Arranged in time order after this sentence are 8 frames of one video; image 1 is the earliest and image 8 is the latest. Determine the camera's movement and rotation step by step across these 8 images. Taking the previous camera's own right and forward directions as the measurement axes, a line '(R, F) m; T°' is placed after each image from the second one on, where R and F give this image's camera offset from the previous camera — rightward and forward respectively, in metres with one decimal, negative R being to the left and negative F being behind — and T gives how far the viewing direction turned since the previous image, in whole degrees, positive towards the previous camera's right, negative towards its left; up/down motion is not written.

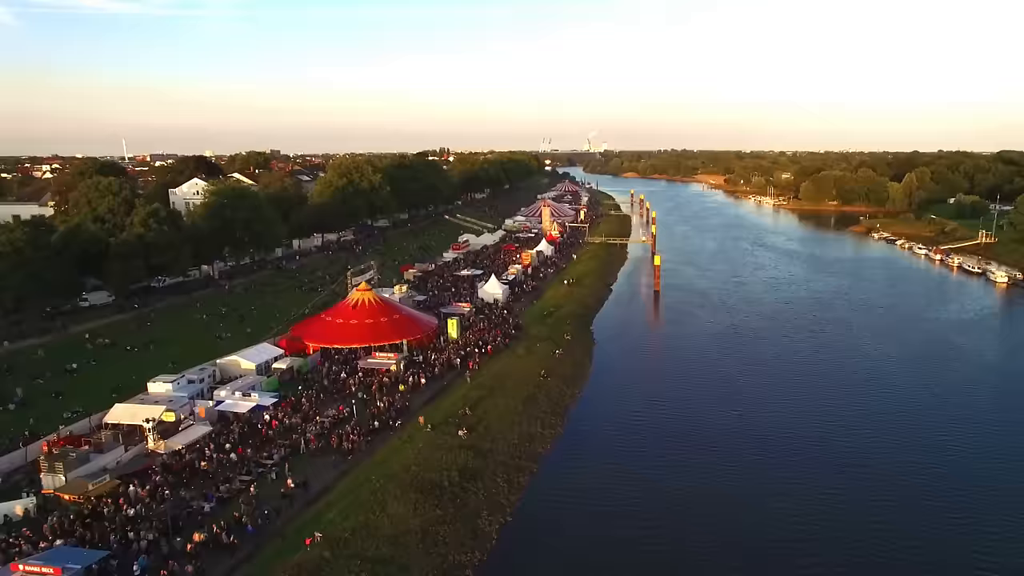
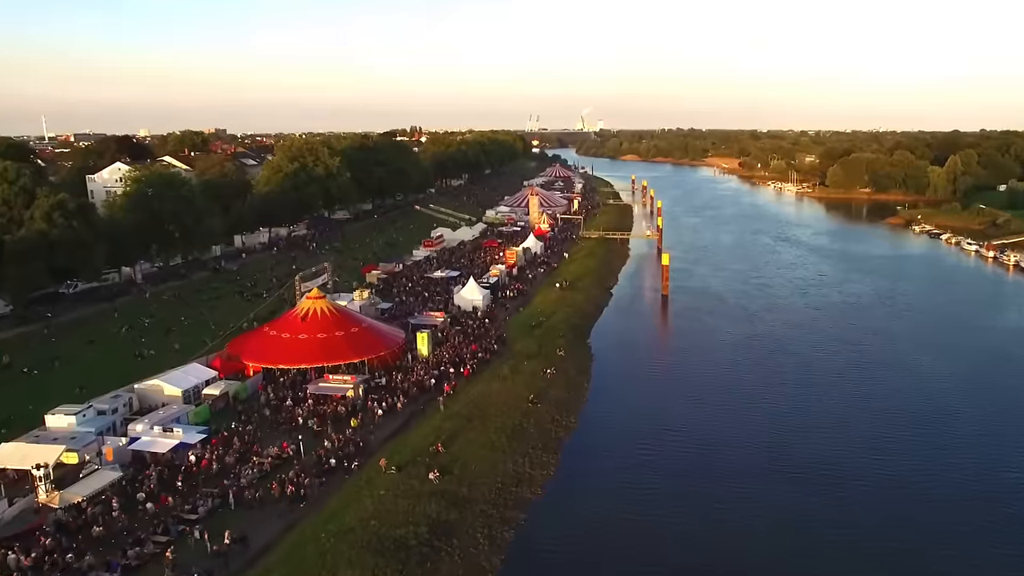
(+0.1, +7.7) m; +1°
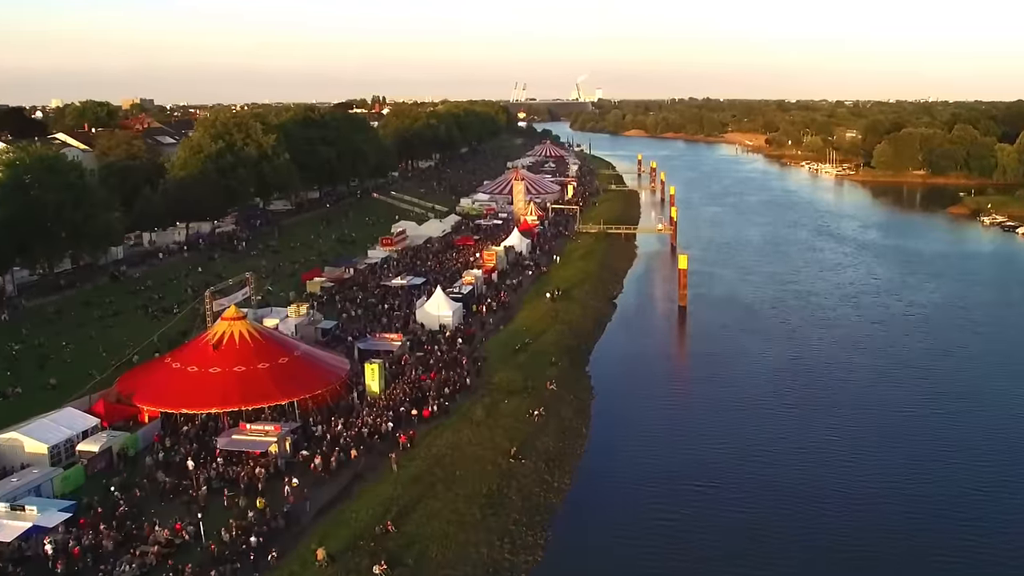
(+0.6, +8.8) m; +1°
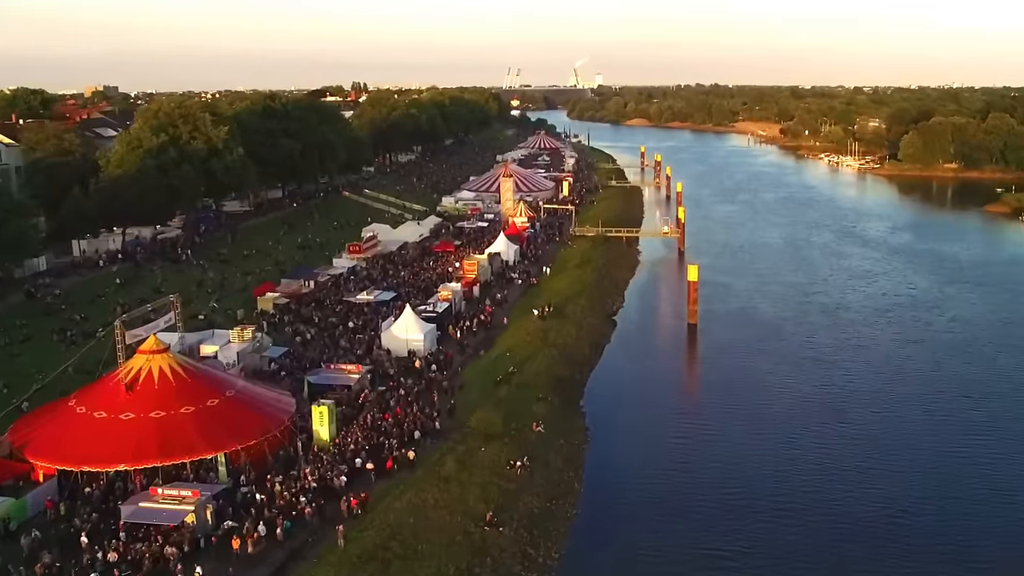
(+0.8, +4.7) m; 0°
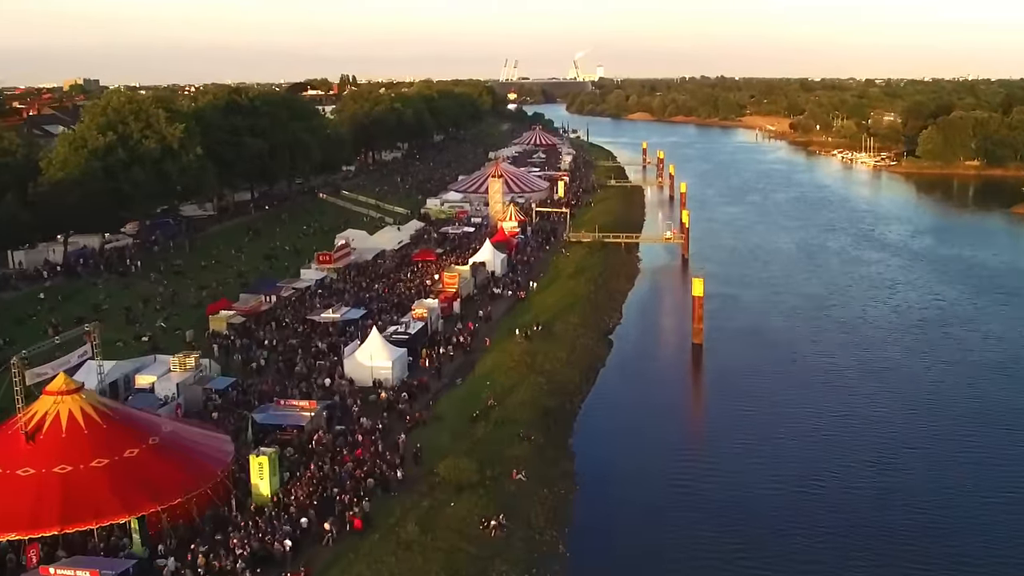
(+0.7, +3.2) m; 0°
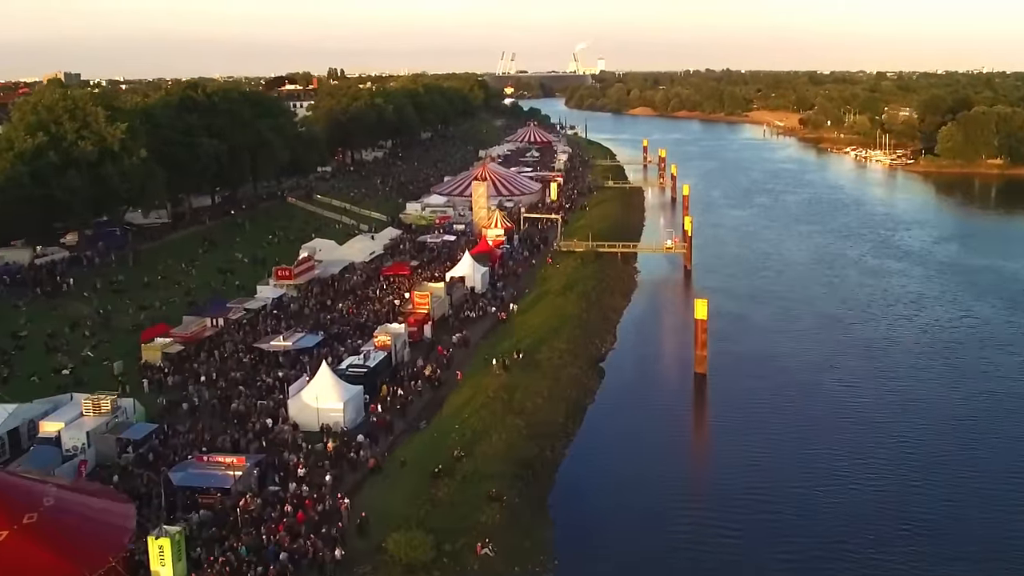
(+0.9, +3.3) m; 0°
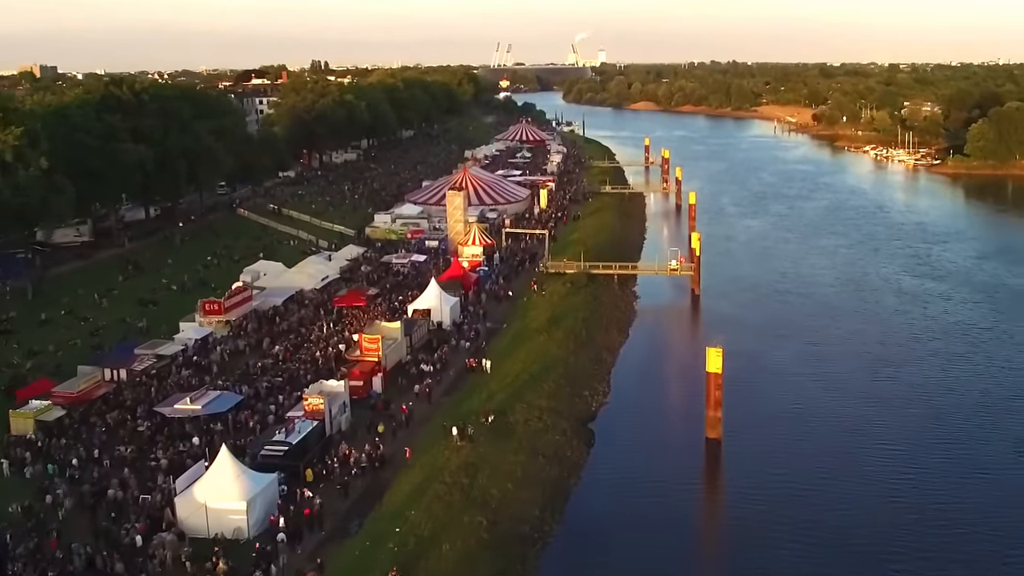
(+0.9, +4.6) m; 0°
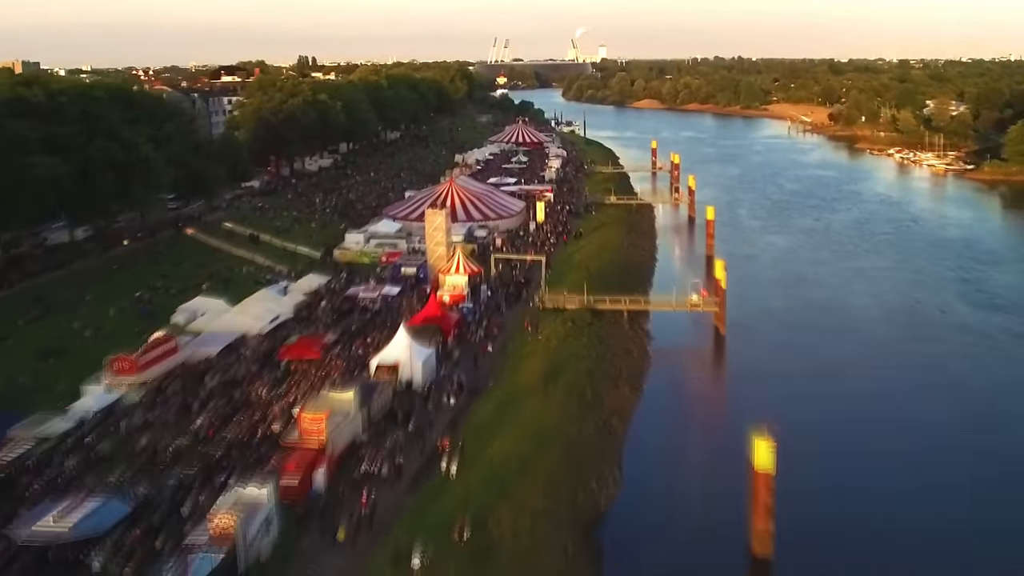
(+0.3, +4.5) m; 0°
